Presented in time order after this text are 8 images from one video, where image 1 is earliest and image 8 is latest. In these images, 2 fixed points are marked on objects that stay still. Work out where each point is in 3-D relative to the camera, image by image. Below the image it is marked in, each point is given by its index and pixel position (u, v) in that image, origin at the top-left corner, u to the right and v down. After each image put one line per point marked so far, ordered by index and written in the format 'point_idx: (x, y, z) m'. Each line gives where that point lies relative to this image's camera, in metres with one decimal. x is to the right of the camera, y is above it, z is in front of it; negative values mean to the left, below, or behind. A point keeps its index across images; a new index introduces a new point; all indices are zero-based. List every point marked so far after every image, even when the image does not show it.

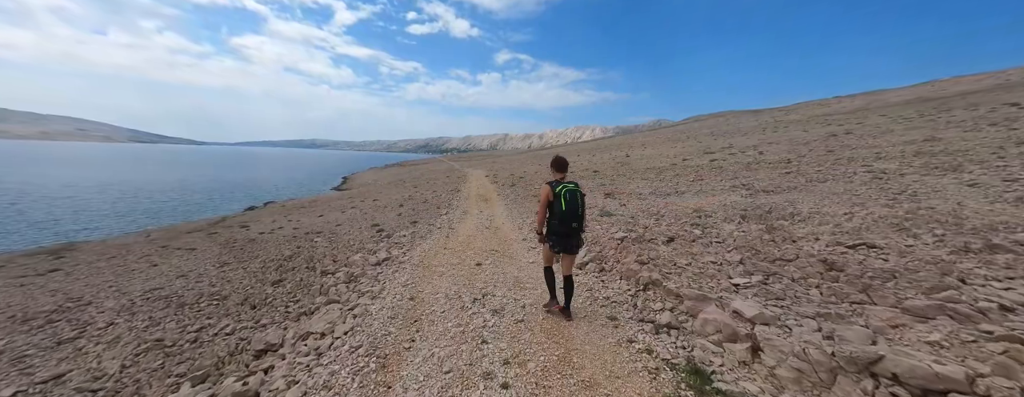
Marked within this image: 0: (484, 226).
0: (-1.6, -1.7, +16.4) m
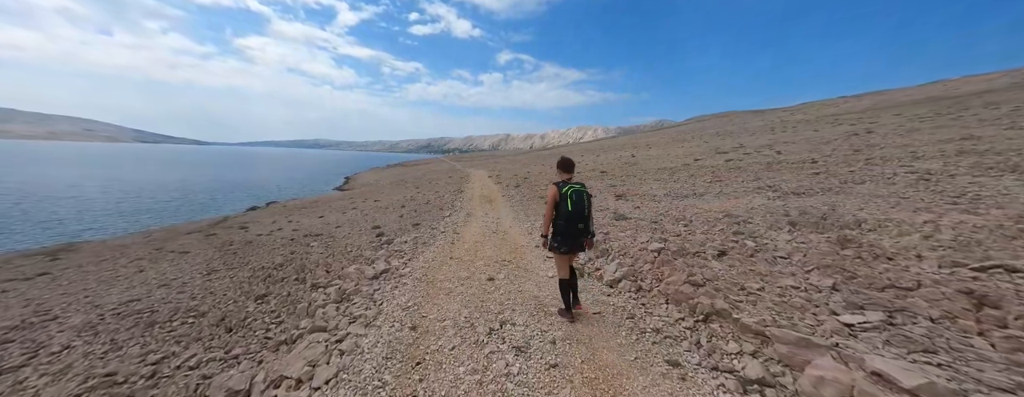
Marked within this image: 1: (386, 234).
0: (-1.1, -1.8, +15.4) m
1: (-7.0, -2.0, +15.2) m
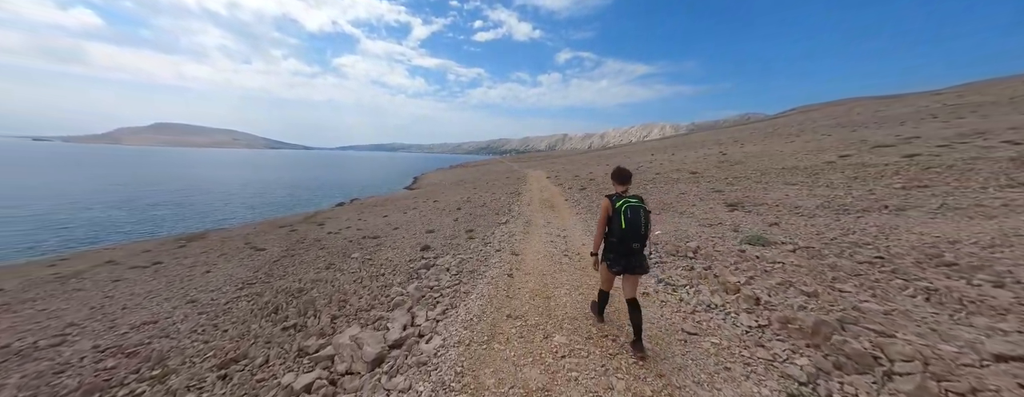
0: (+2.2, -2.2, +11.7) m
1: (-3.7, -2.3, +12.7) m
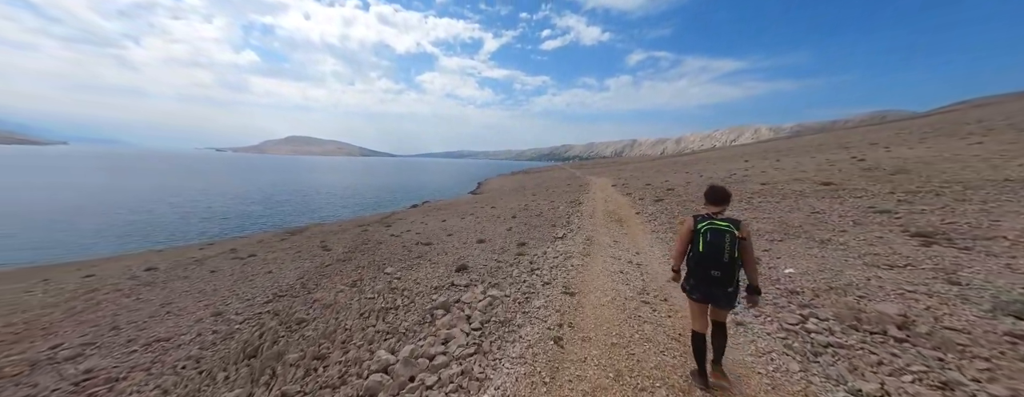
0: (+3.9, -2.8, +8.3) m
1: (-1.6, -2.8, +10.6) m
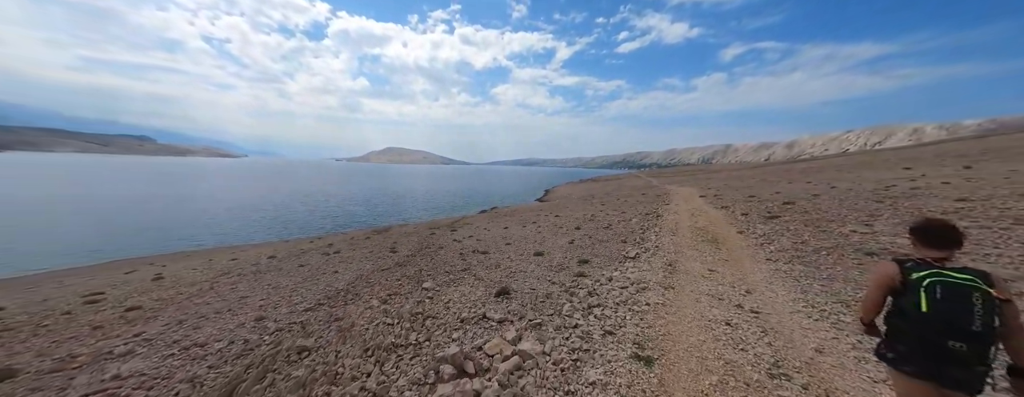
0: (+4.8, -3.2, +5.1) m
1: (+0.1, -3.1, +8.7) m
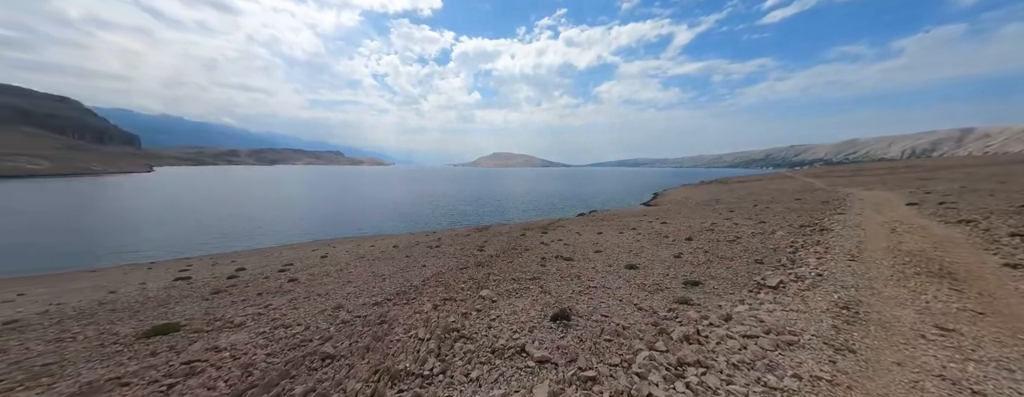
0: (+4.8, -3.3, +1.8) m
1: (+1.6, -3.1, +6.8) m
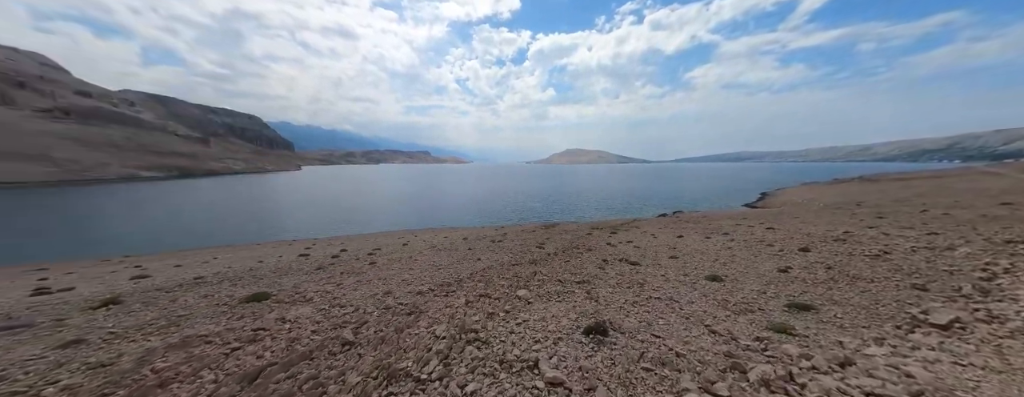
0: (+3.9, -3.3, +0.1) m
1: (+2.1, -3.0, +5.7) m
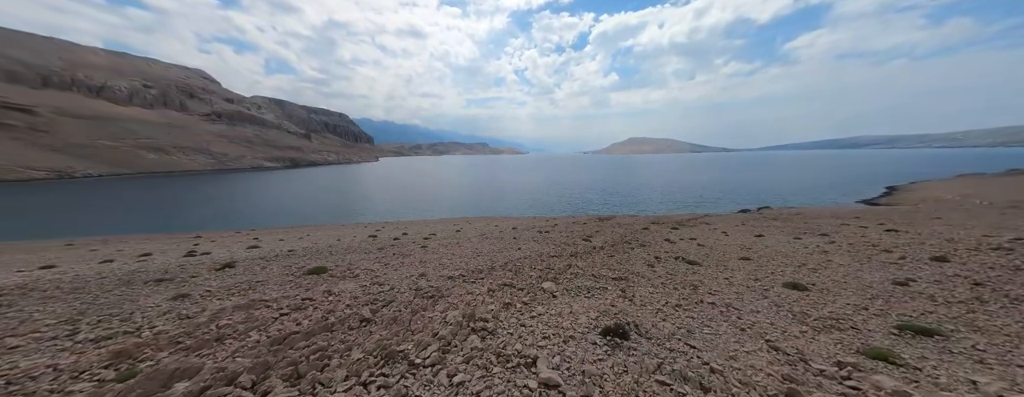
0: (+2.9, -3.3, -0.7) m
1: (+2.3, -2.8, +5.2) m
